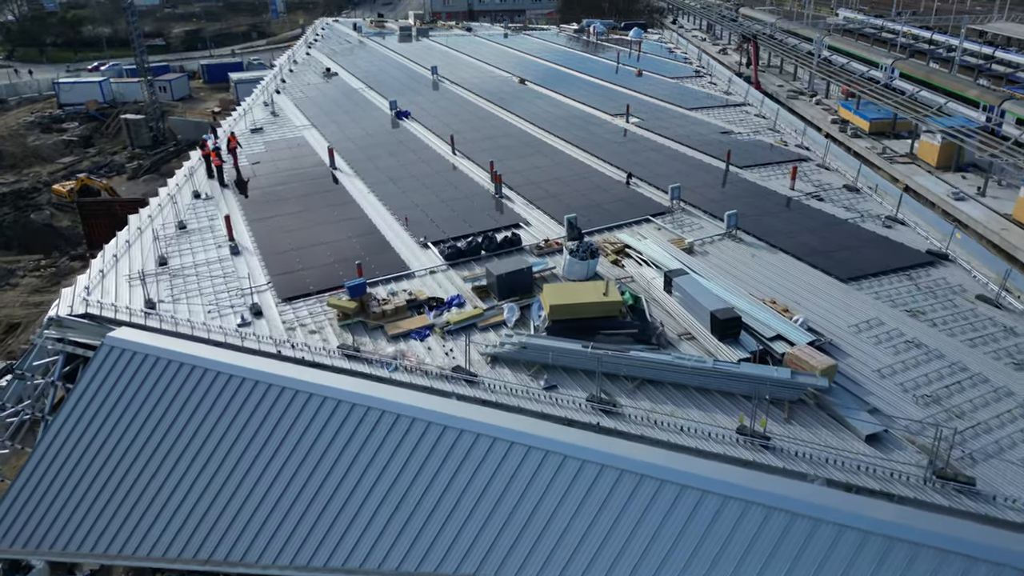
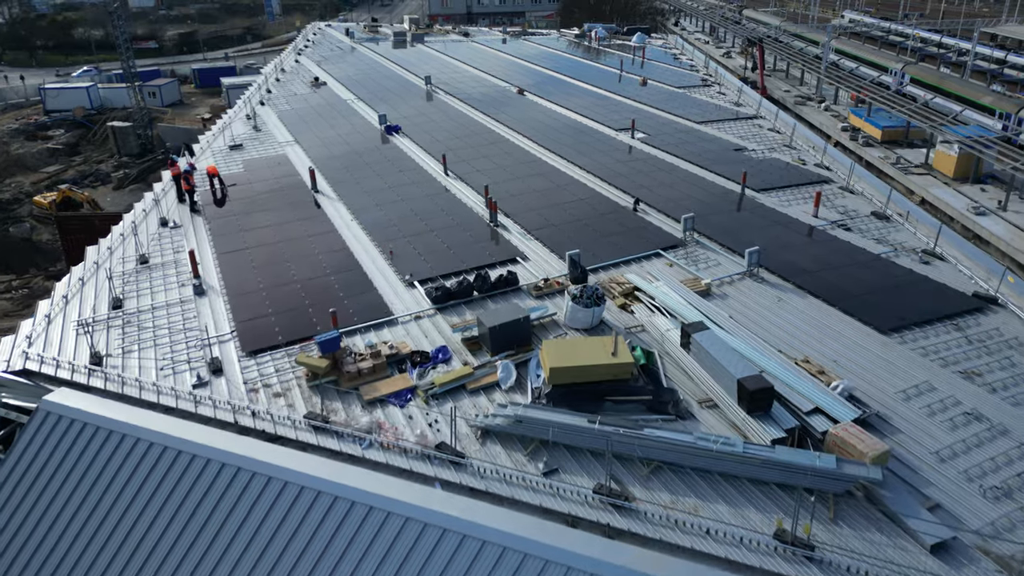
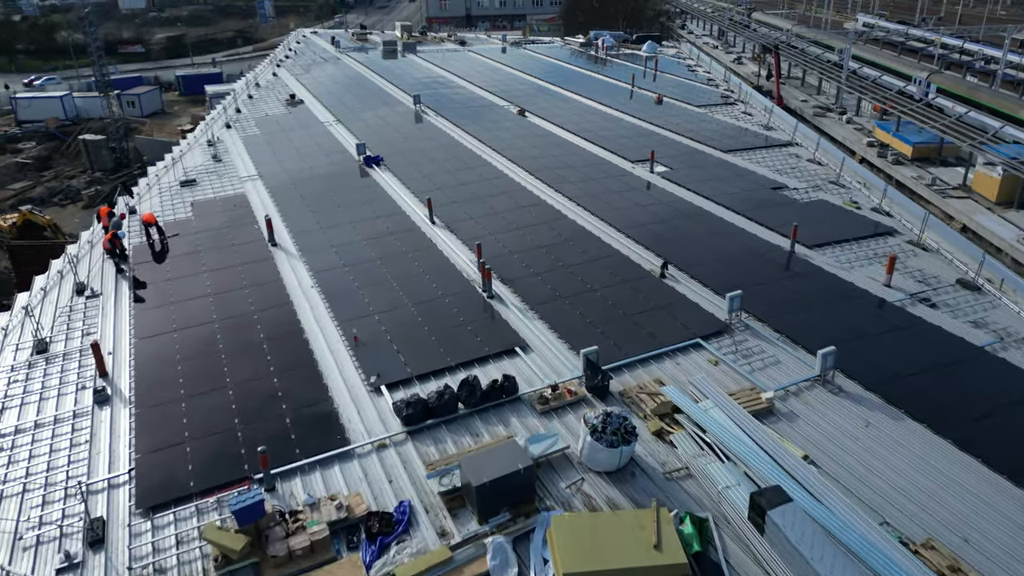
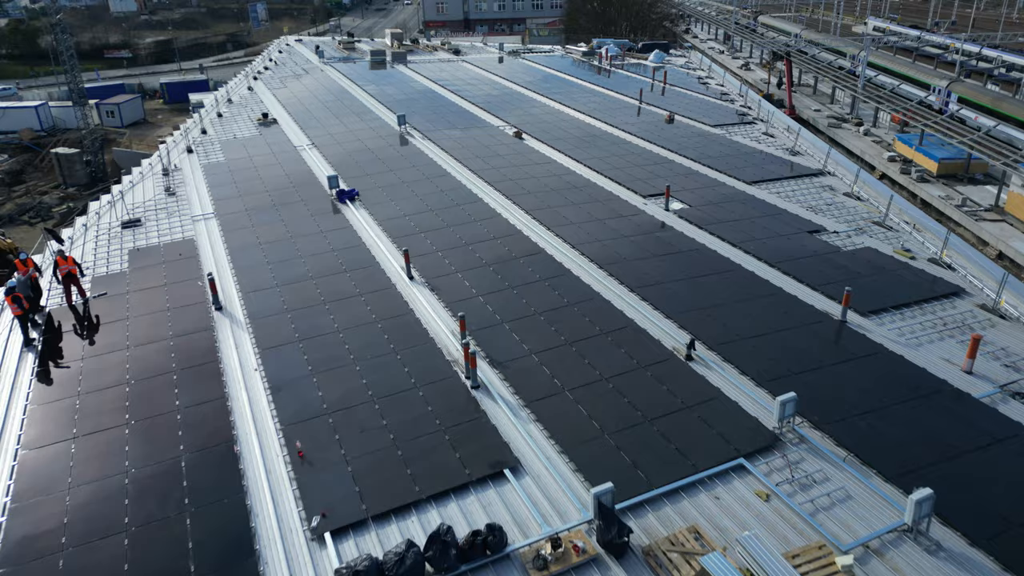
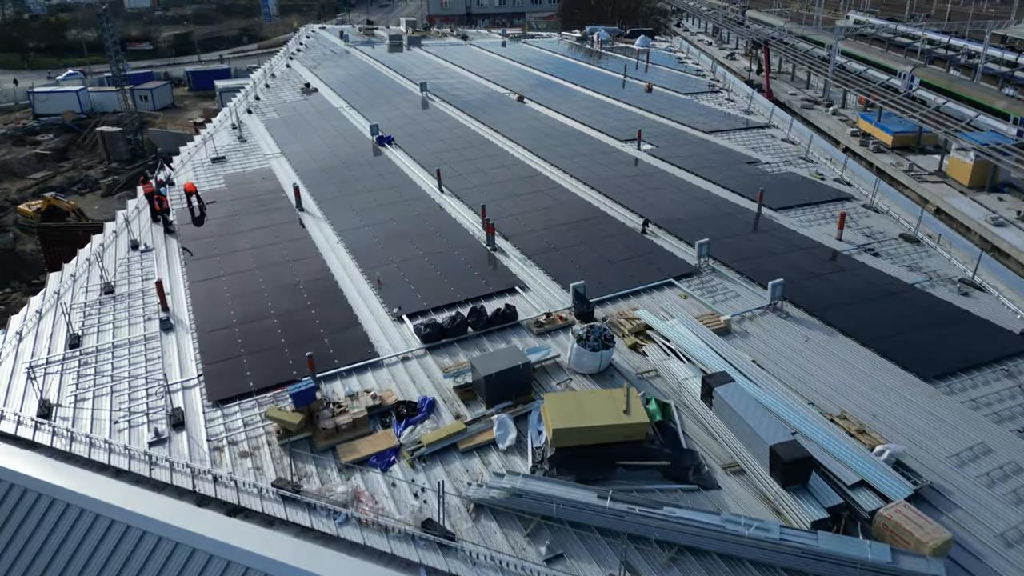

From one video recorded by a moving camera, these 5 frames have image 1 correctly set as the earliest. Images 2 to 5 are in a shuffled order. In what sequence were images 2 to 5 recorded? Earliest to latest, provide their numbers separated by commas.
2, 5, 3, 4
